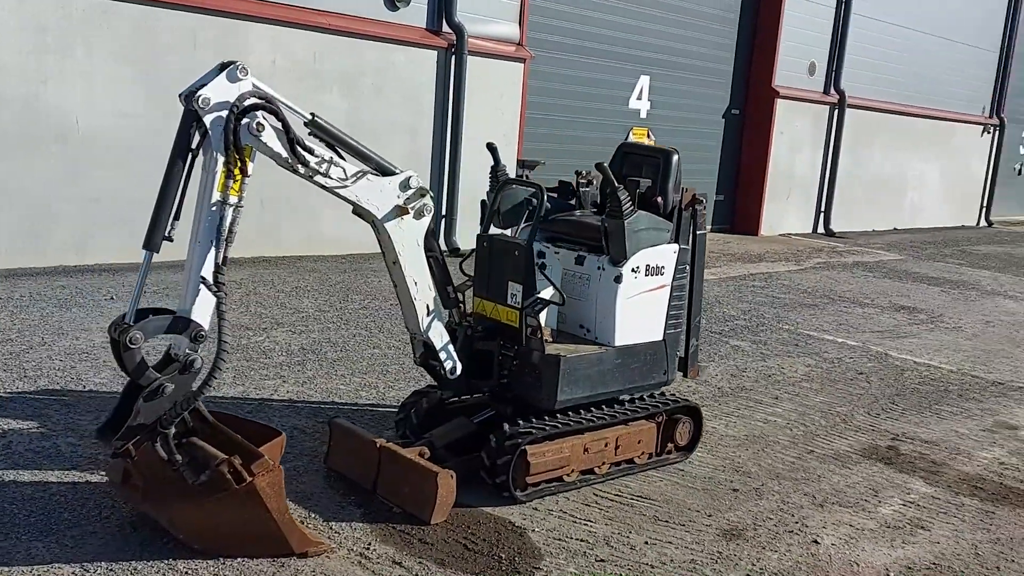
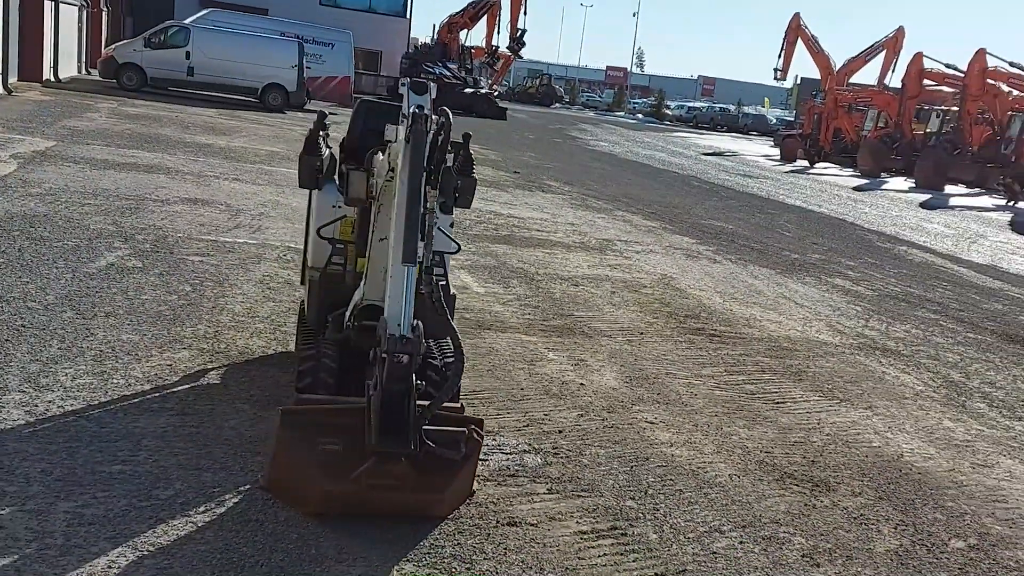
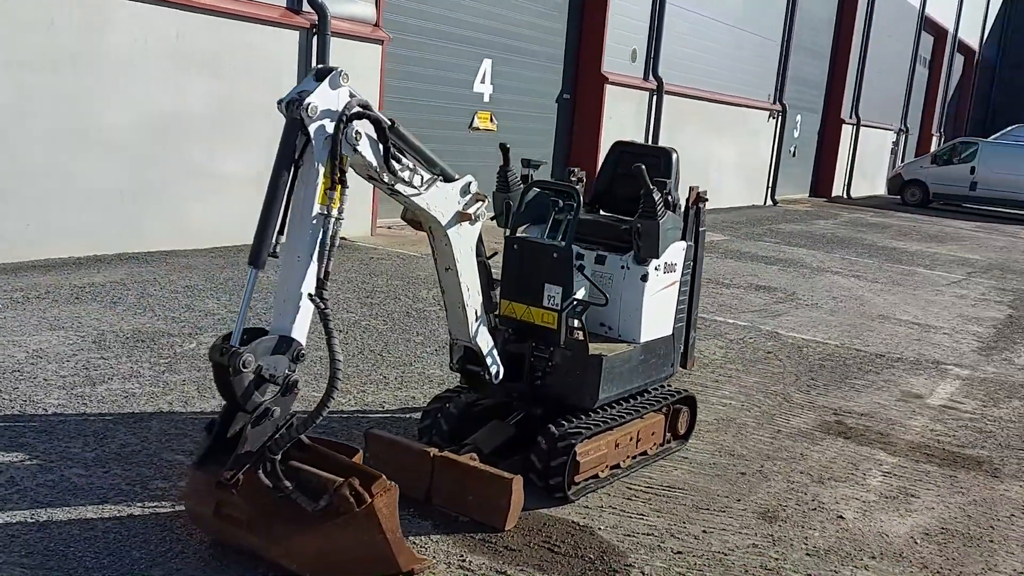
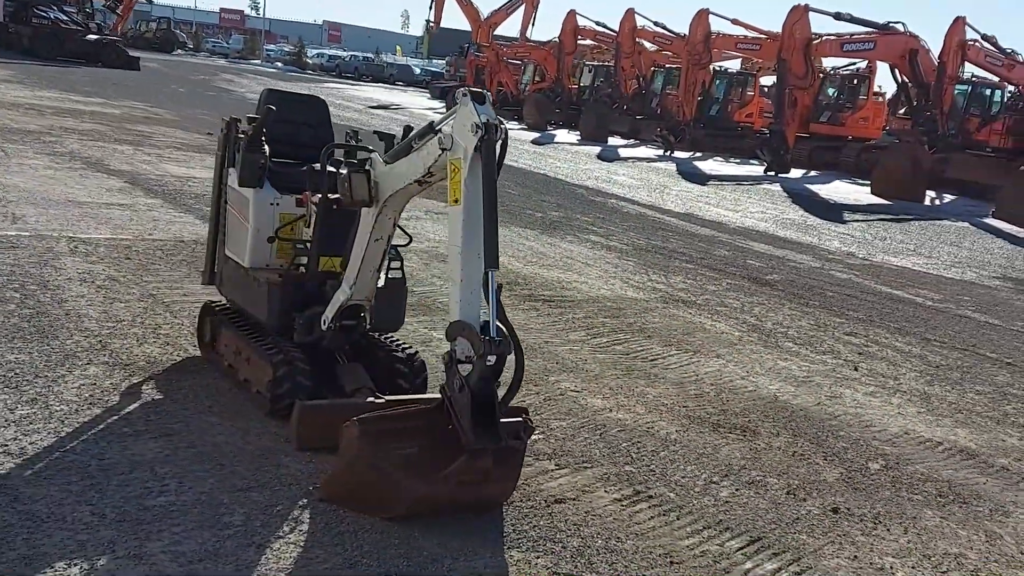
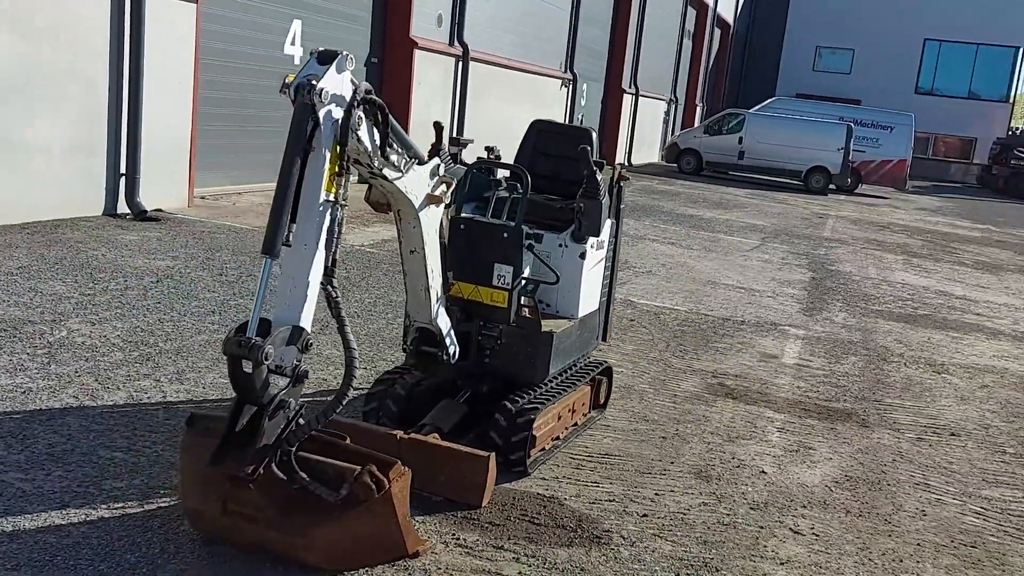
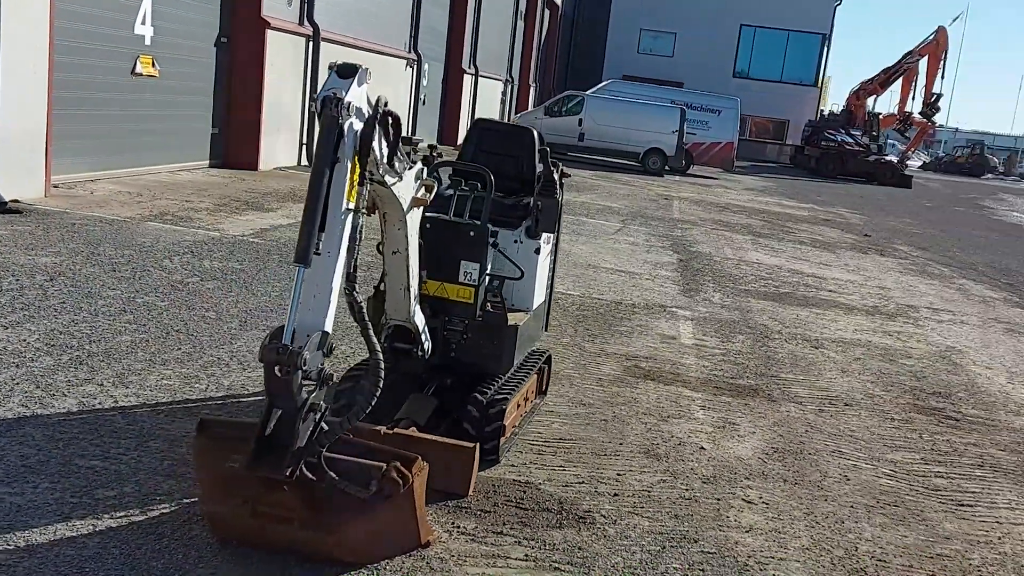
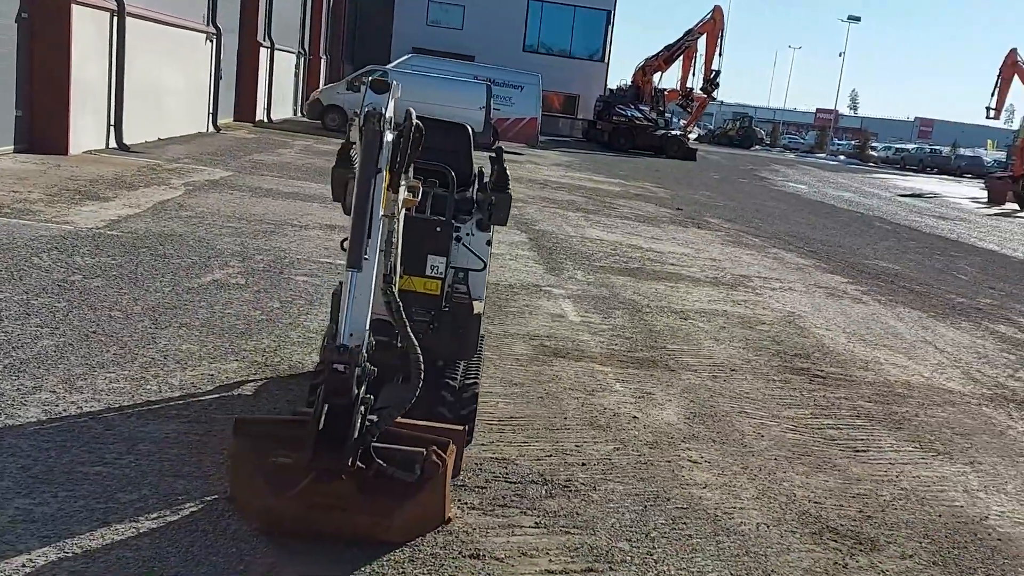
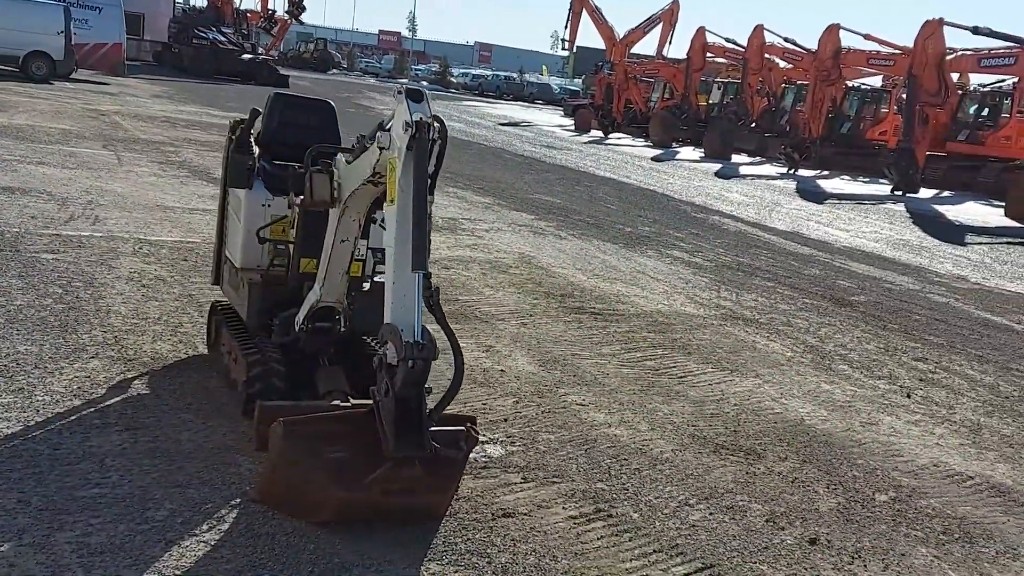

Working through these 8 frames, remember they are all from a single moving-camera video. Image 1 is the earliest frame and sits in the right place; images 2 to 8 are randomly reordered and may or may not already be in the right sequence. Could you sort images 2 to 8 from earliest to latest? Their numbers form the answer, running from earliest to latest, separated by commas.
3, 5, 6, 7, 2, 8, 4
